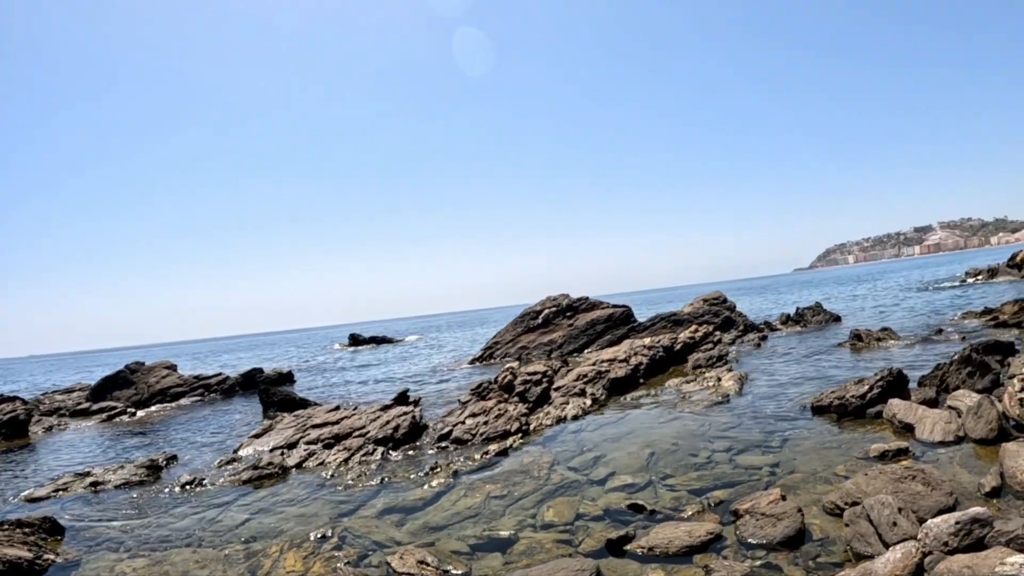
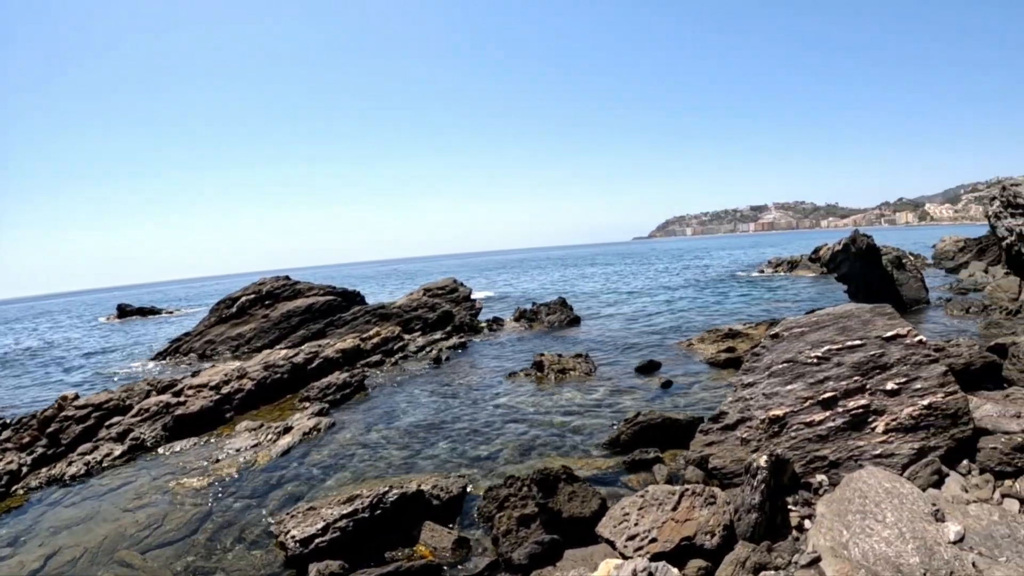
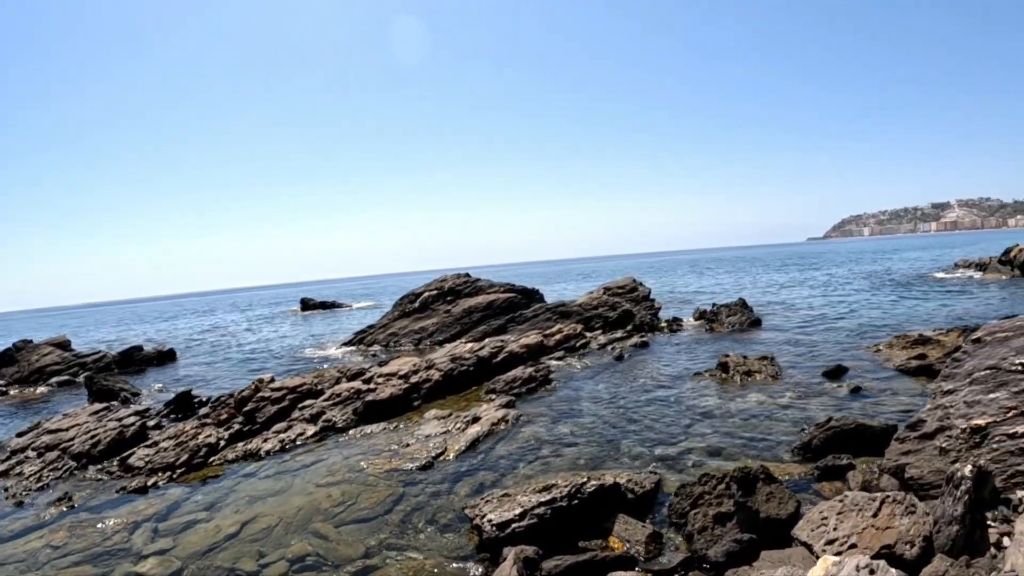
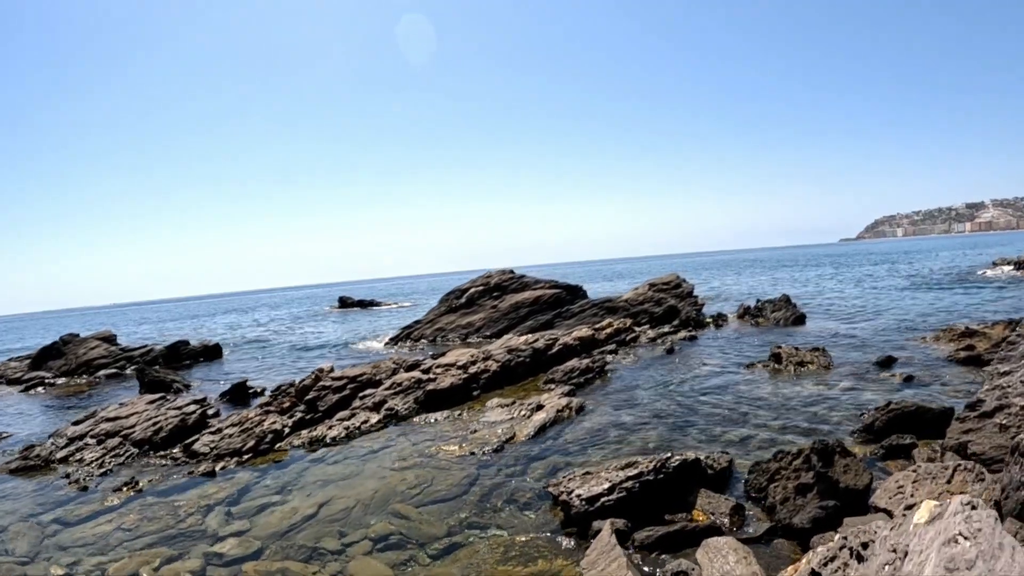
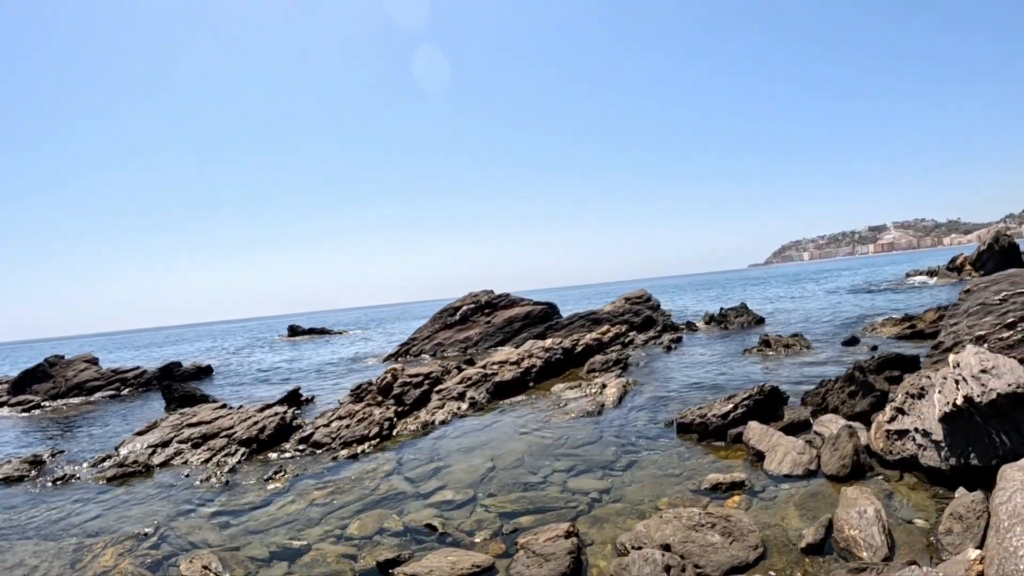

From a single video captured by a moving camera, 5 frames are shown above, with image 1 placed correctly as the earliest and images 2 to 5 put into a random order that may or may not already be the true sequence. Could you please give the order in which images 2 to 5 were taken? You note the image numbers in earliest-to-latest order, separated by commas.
5, 4, 3, 2
